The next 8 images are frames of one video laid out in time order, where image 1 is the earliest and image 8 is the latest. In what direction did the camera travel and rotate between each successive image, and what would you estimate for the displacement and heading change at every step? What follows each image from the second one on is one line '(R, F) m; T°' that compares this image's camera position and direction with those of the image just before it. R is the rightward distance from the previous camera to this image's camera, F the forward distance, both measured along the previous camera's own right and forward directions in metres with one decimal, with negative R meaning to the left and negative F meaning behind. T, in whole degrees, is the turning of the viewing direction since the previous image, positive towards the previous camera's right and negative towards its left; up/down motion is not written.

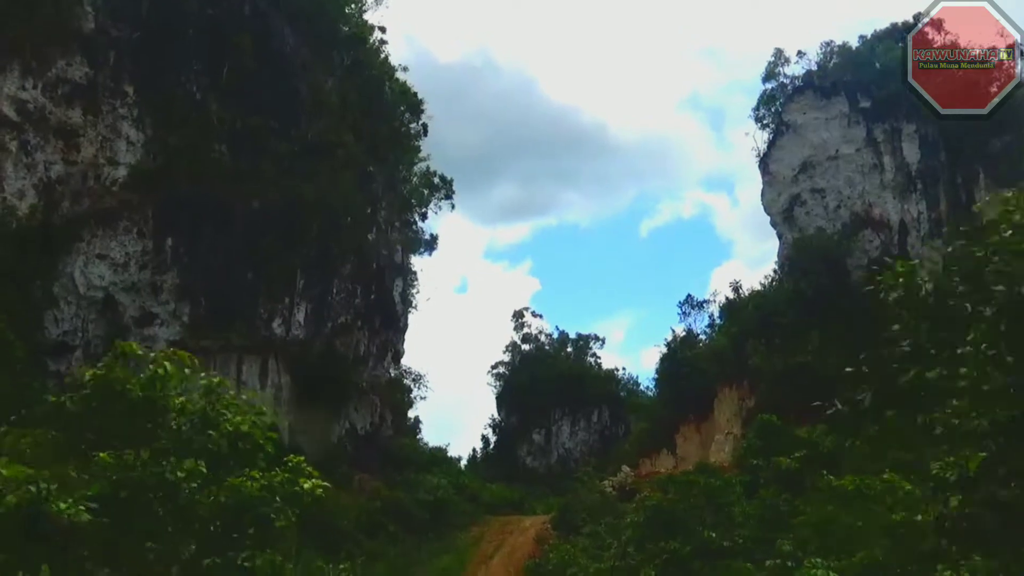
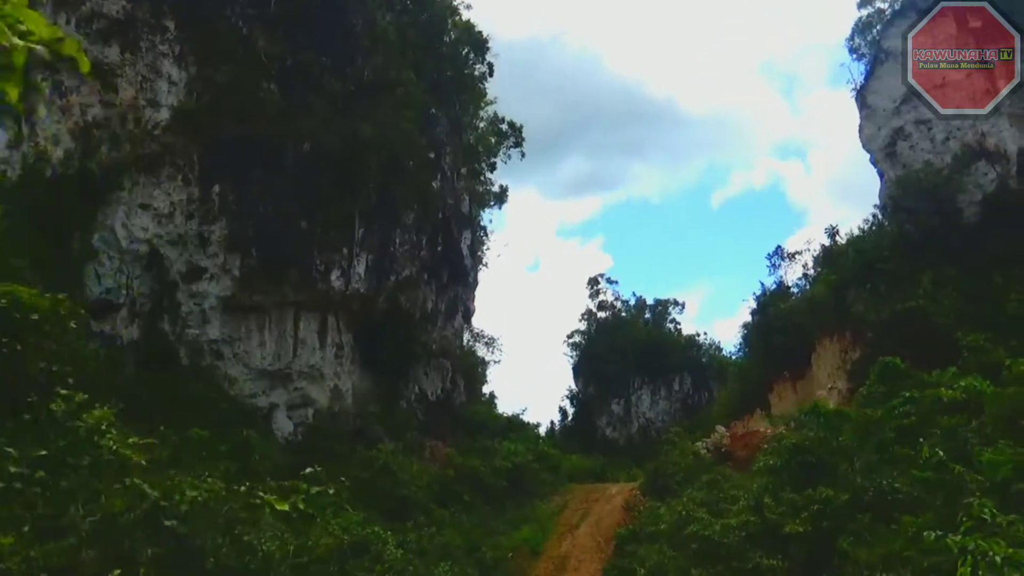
(-0.2, +2.3) m; -4°
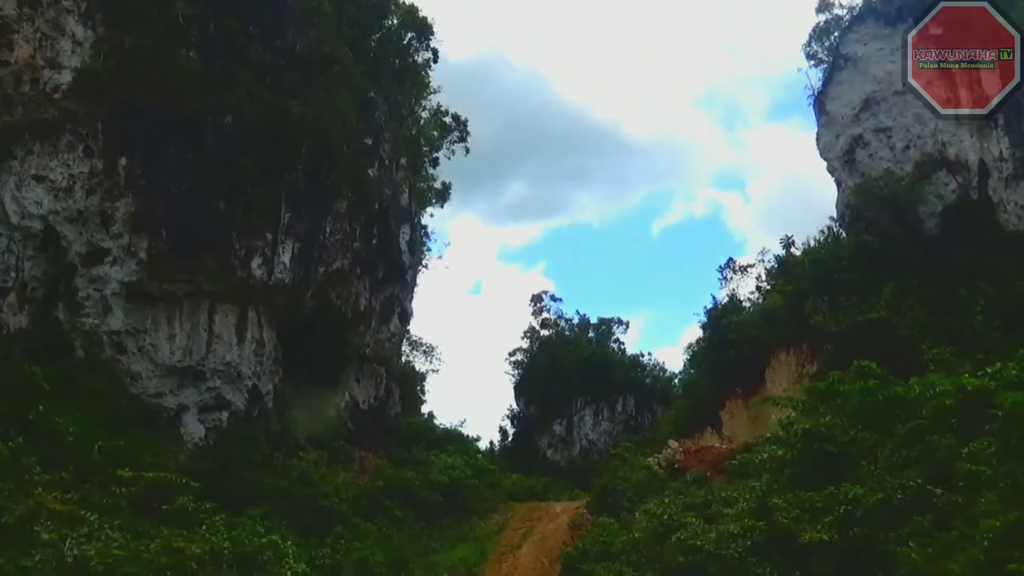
(0.0, +1.9) m; +3°
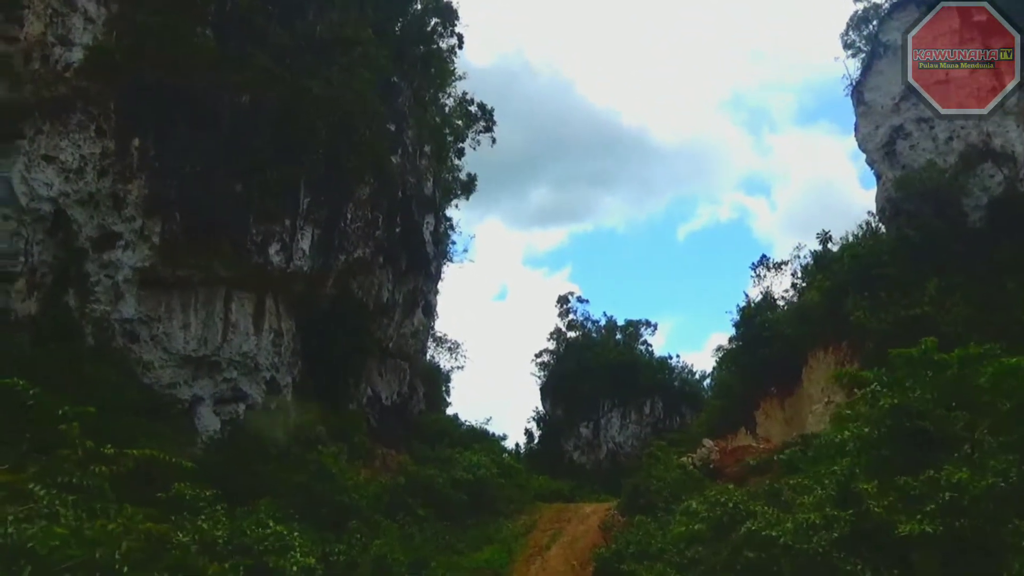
(-0.1, +0.9) m; -1°
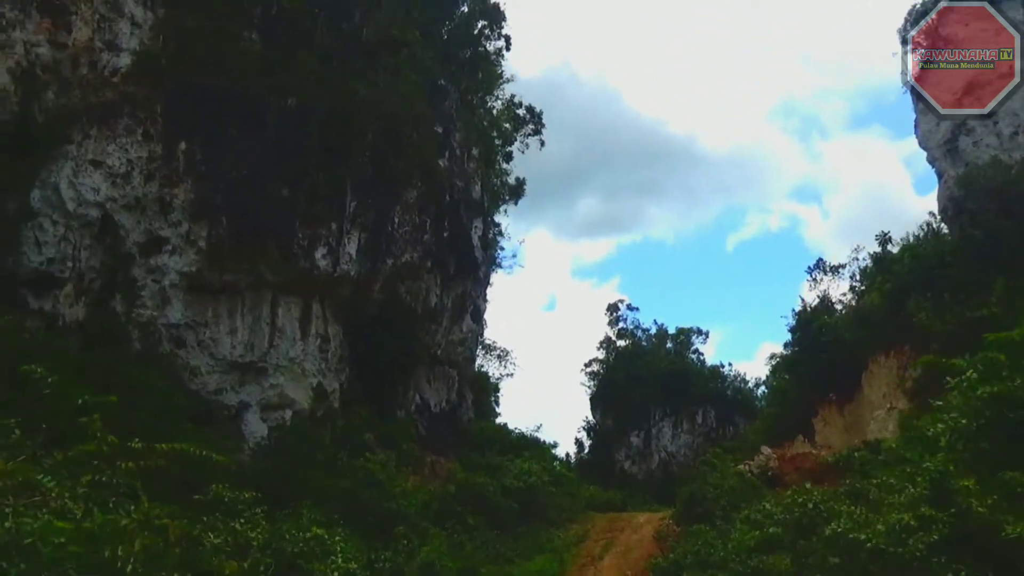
(0.0, +0.5) m; -3°
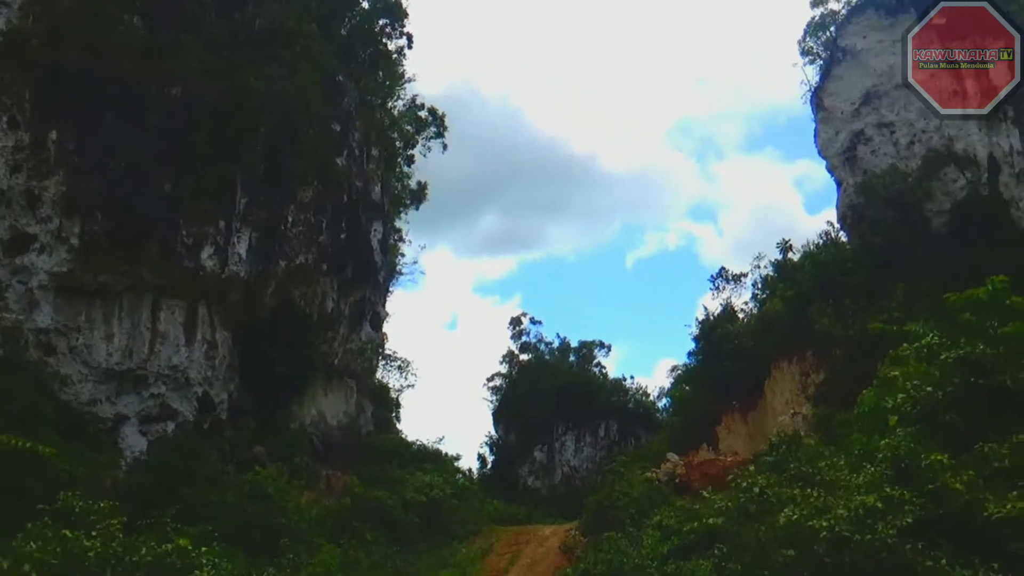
(0.0, +0.8) m; +6°
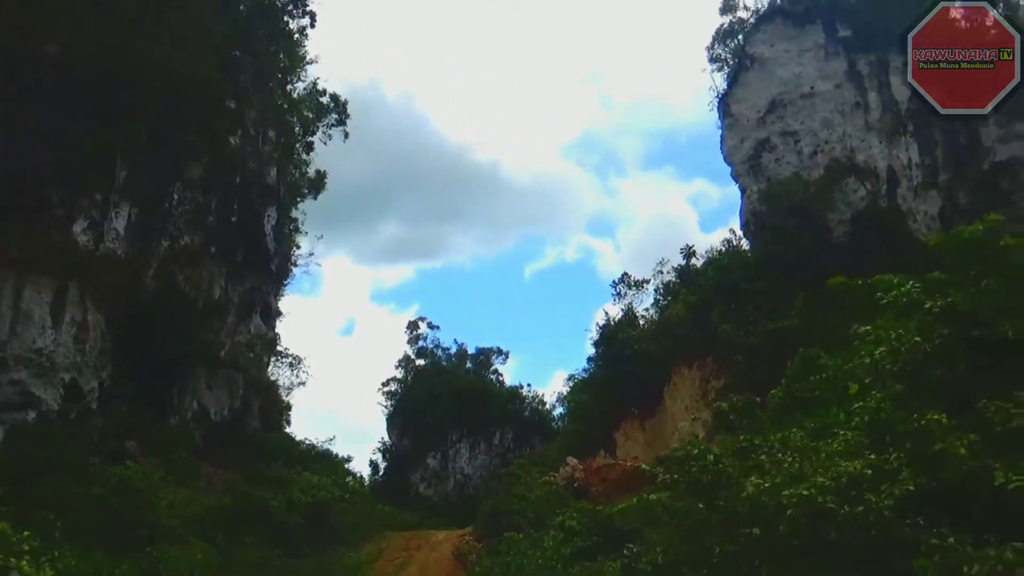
(0.0, +0.8) m; +6°
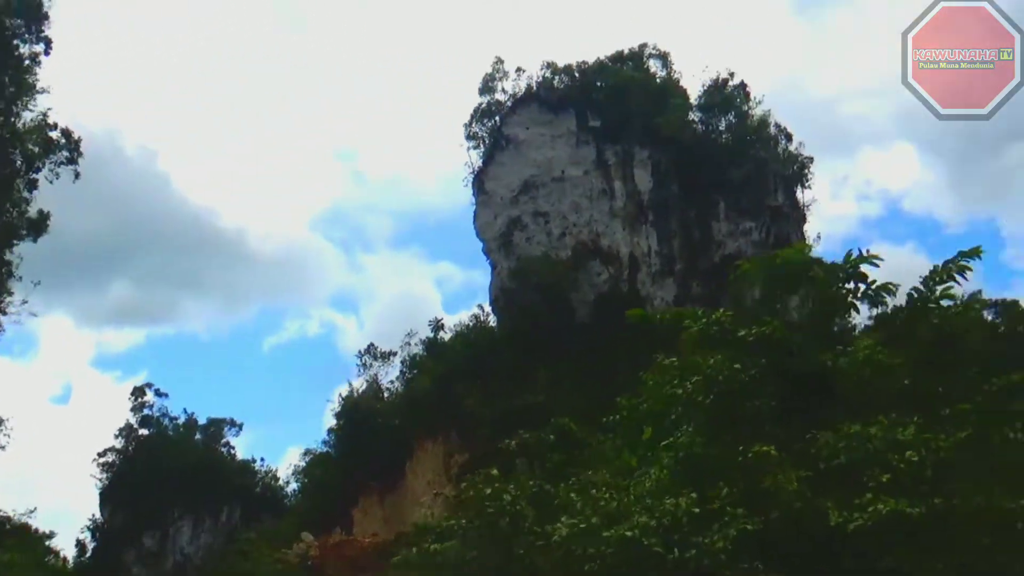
(-0.1, +0.6) m; +15°
